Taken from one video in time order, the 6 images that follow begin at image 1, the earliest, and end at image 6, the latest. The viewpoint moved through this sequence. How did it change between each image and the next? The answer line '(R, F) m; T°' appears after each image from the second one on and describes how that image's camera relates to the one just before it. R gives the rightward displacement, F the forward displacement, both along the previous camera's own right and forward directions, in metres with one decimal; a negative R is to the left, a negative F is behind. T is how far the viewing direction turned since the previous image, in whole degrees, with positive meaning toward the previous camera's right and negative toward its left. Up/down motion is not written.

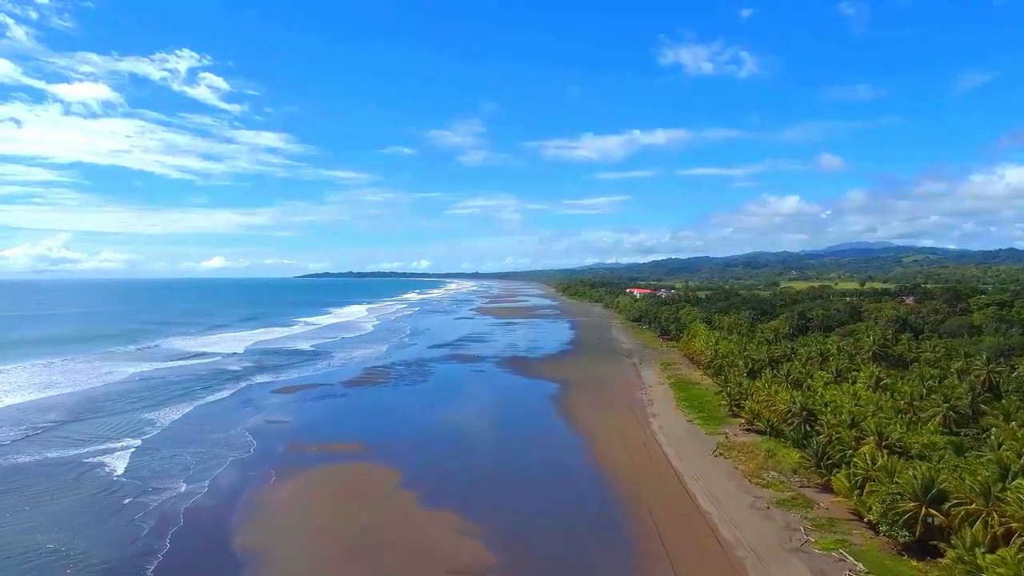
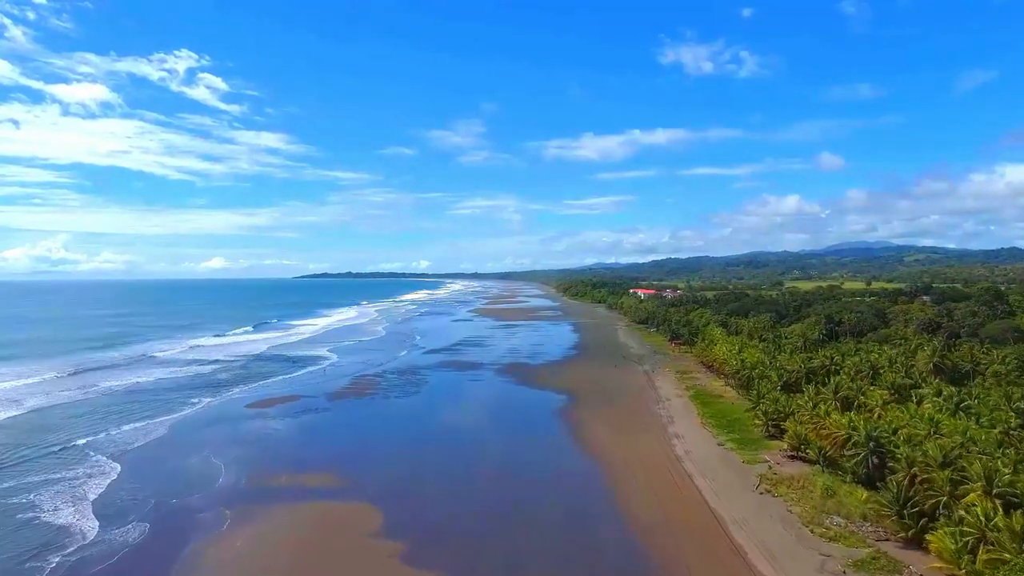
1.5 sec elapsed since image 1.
(-0.1, +3.4) m; 0°
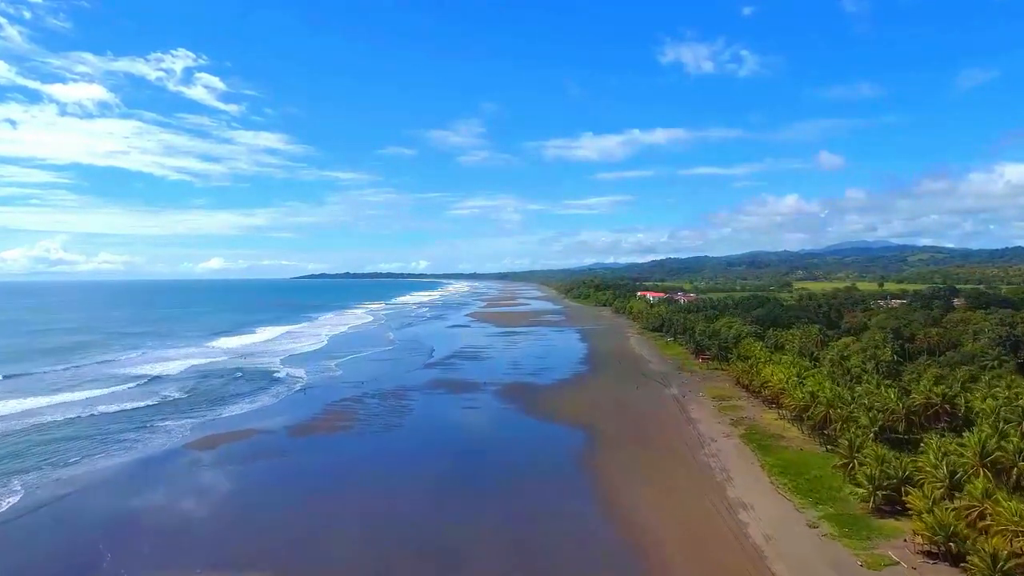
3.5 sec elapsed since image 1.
(-0.2, +6.2) m; 0°
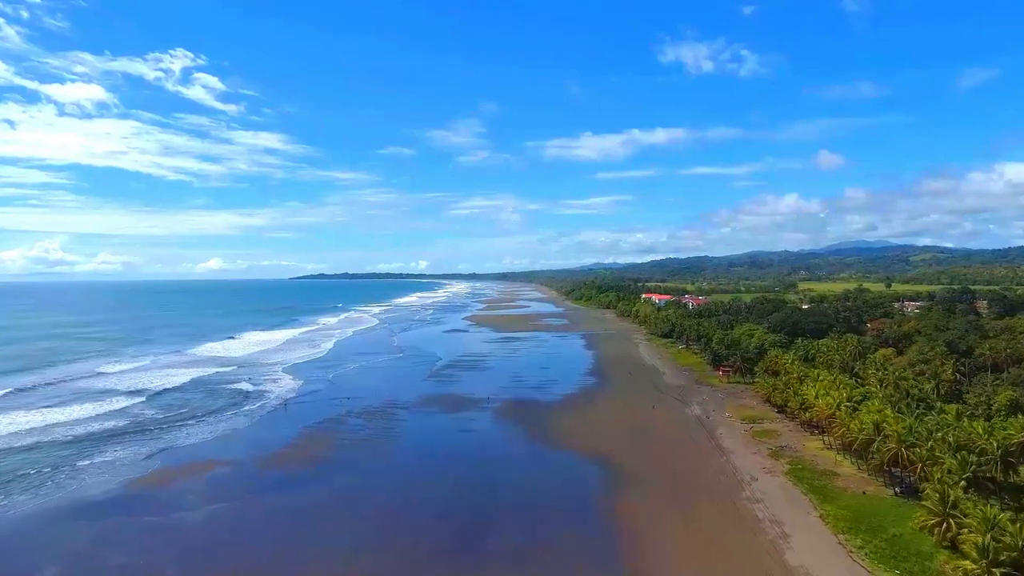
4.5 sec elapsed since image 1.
(-0.1, +3.6) m; 0°
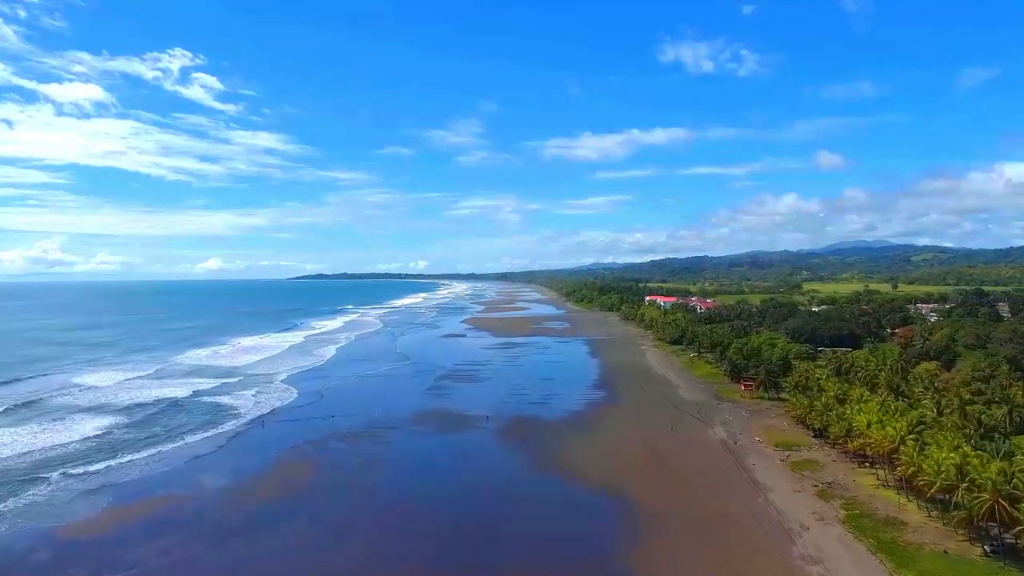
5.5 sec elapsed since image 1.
(-0.1, +3.2) m; 0°
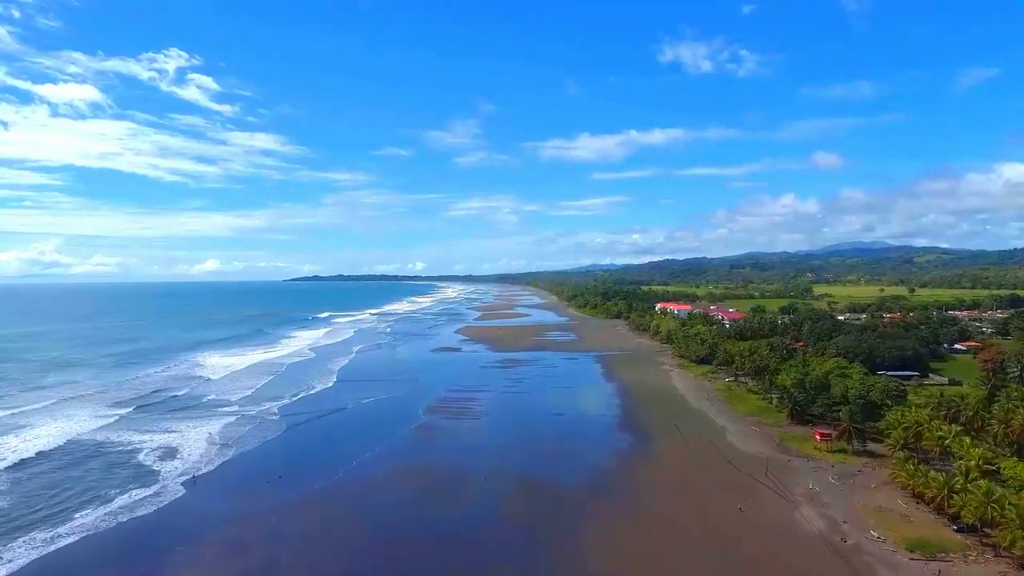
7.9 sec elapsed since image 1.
(-0.3, +7.6) m; 0°
